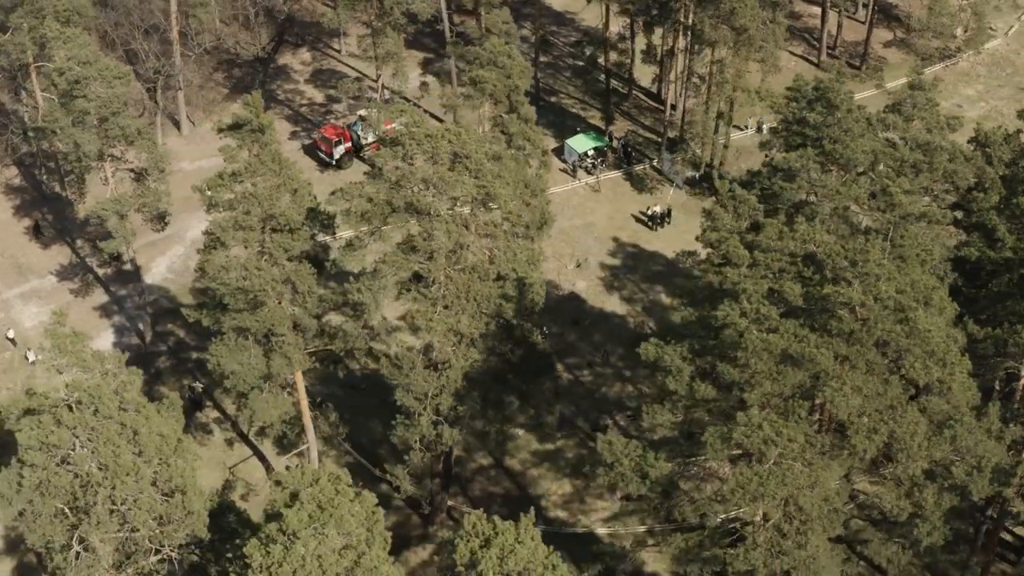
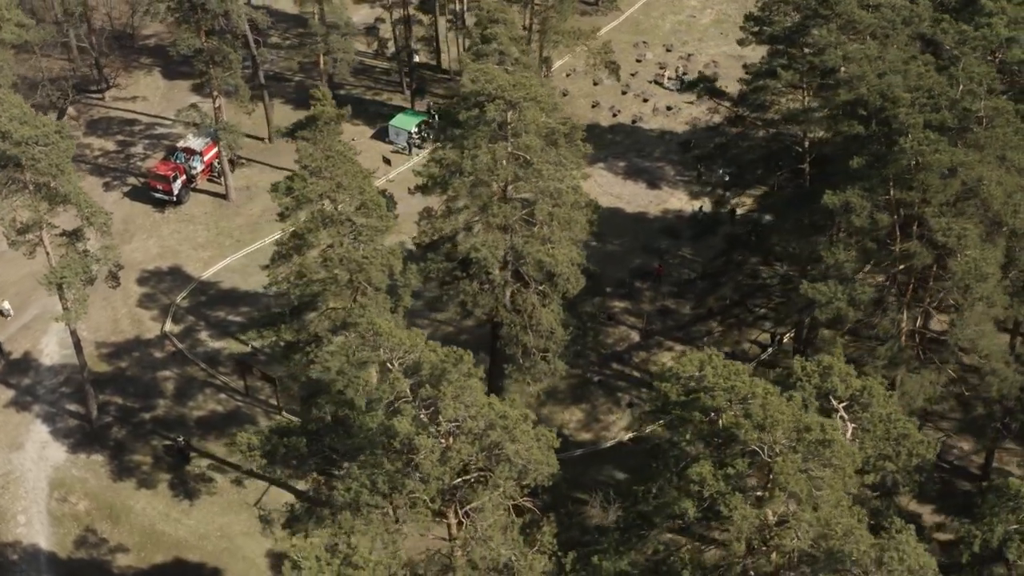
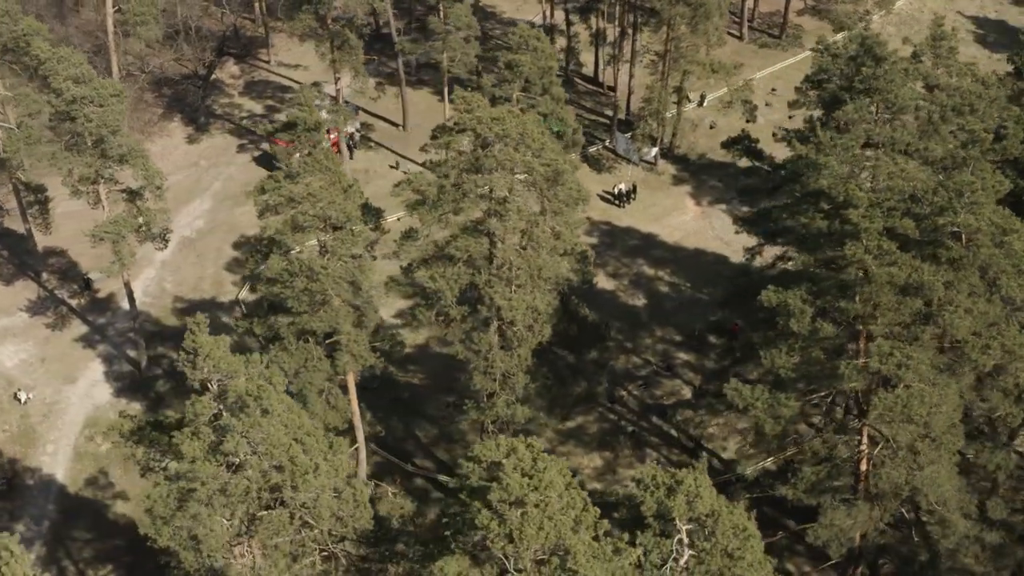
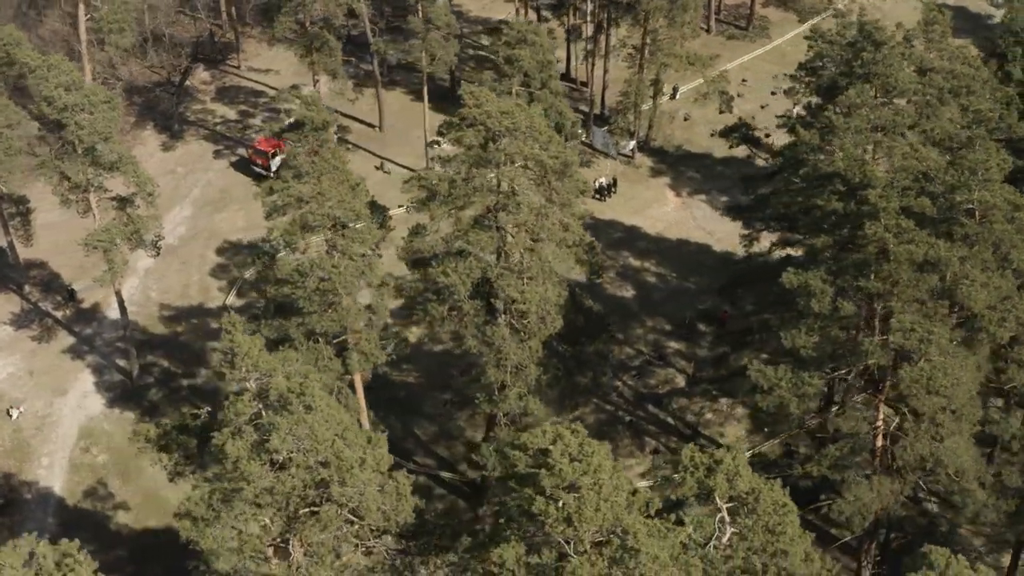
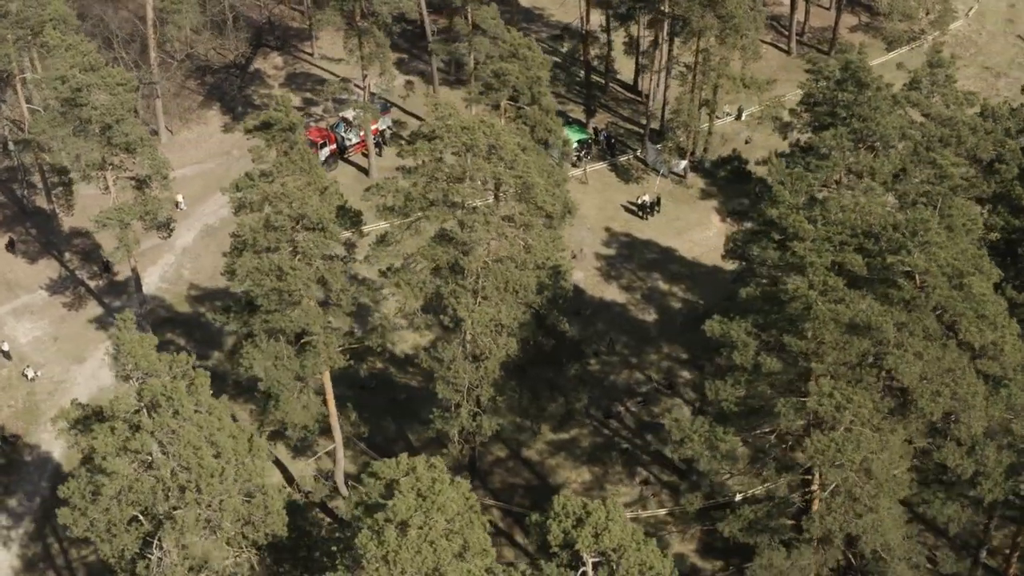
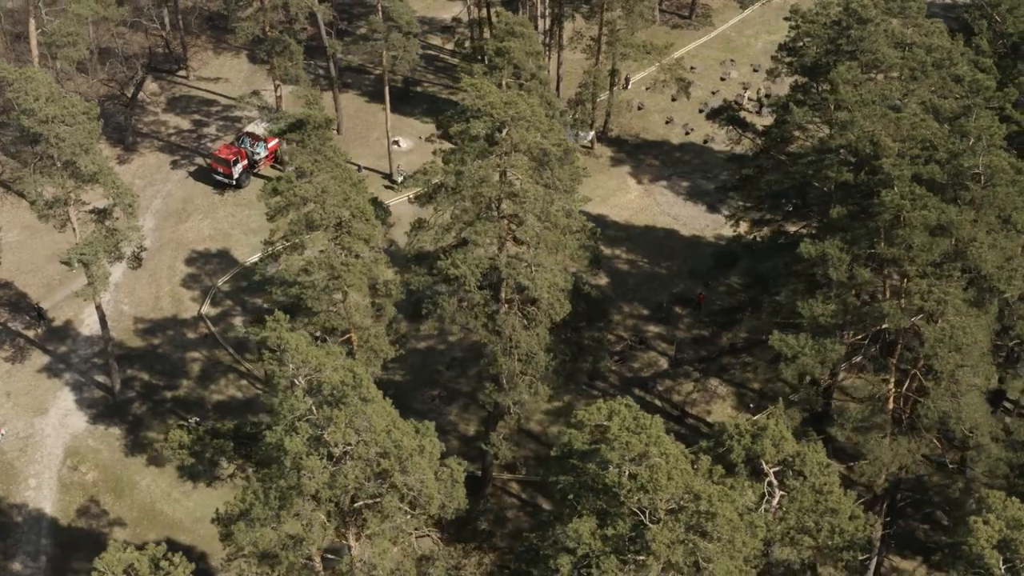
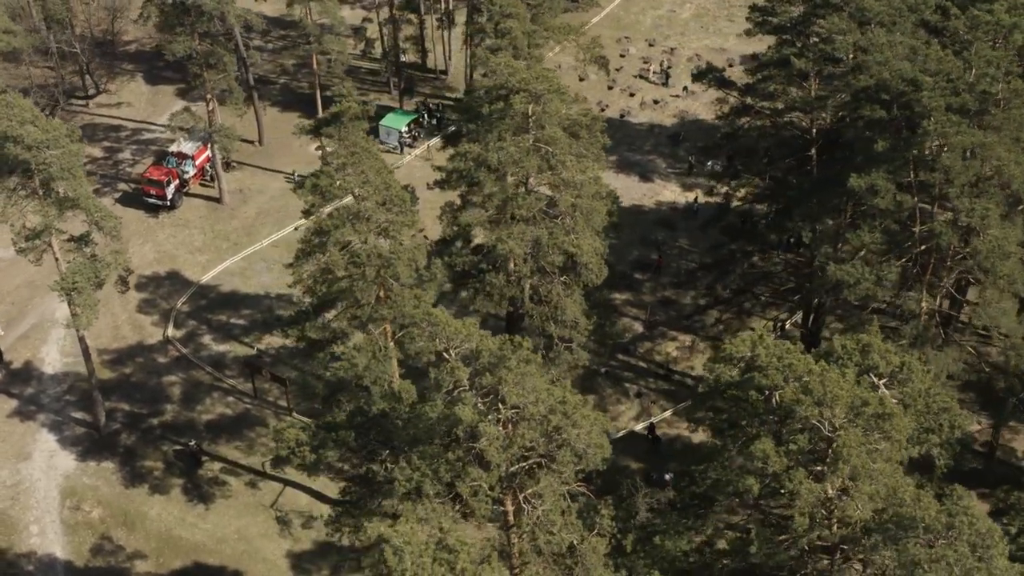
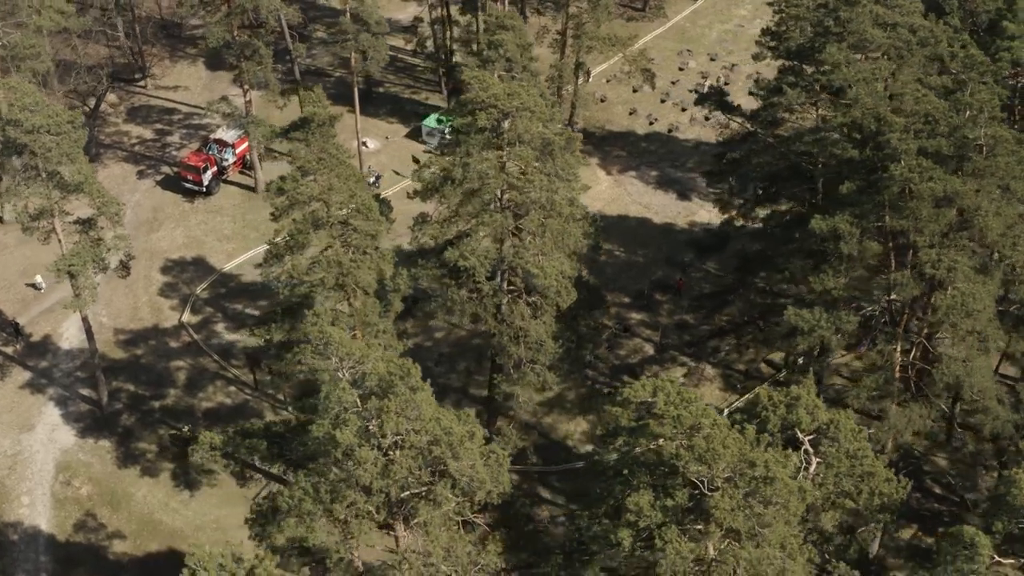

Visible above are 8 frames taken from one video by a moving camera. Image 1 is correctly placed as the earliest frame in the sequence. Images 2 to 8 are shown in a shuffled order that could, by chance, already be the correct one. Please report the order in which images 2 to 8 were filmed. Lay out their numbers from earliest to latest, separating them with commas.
5, 3, 4, 6, 8, 2, 7
